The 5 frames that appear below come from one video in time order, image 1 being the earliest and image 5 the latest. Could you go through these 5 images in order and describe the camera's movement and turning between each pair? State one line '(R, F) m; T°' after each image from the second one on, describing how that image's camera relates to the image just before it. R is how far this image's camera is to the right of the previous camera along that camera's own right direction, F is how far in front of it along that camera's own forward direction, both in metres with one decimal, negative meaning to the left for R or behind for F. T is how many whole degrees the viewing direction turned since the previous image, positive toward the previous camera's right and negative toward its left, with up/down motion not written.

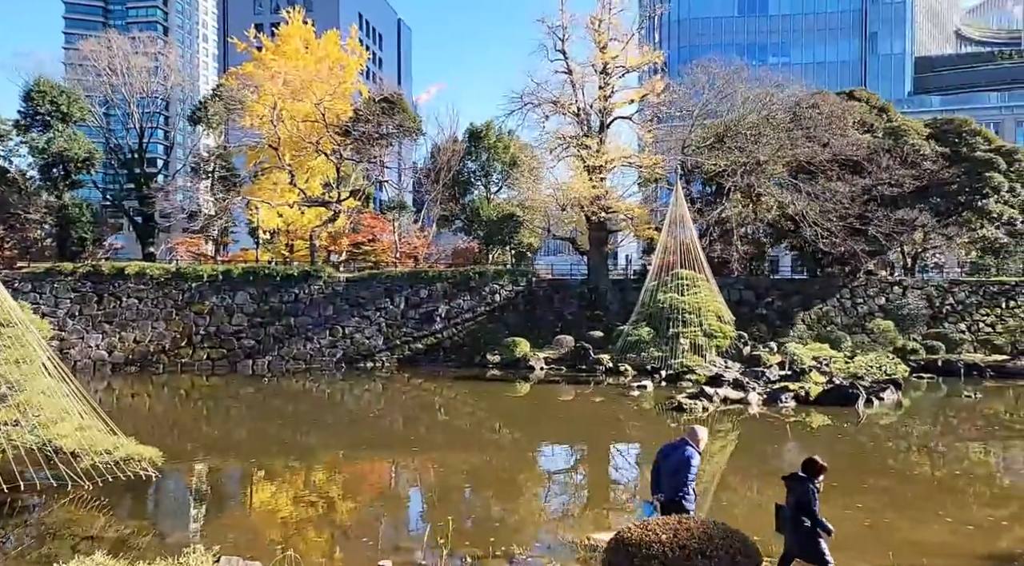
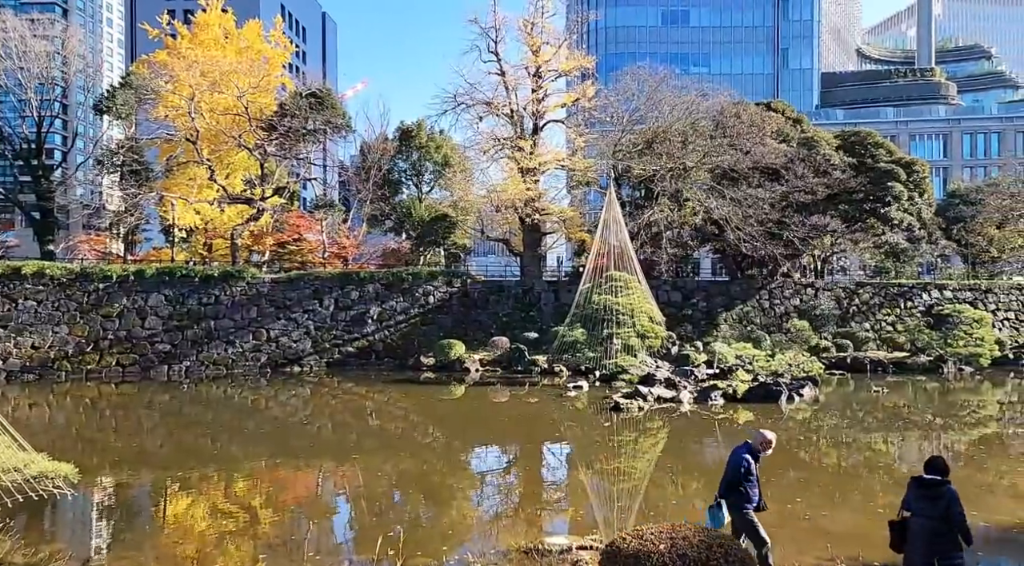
(-1.6, +0.1) m; +10°
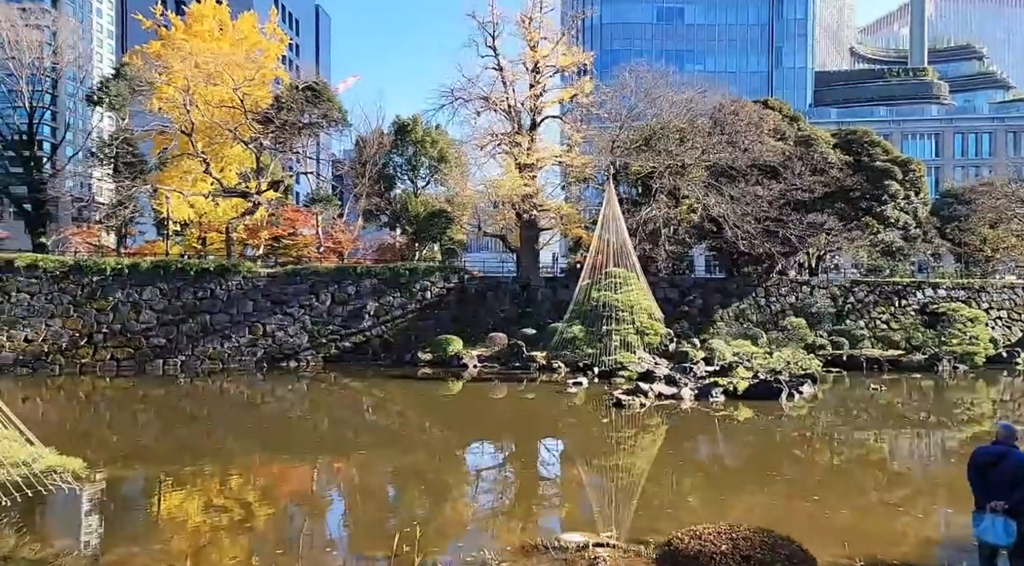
(-0.2, +0.1) m; +1°
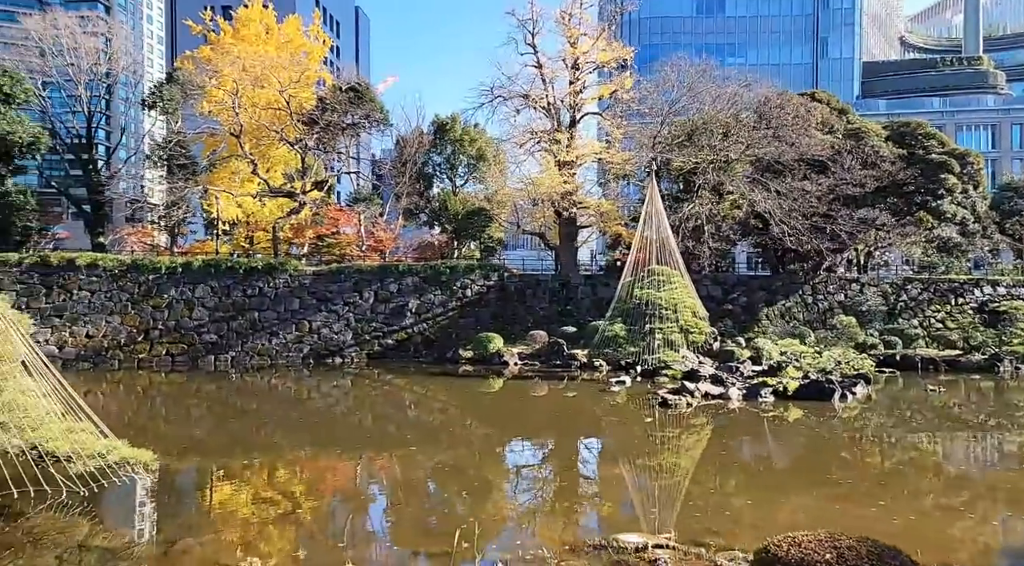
(+0.8, 0.0) m; -5°
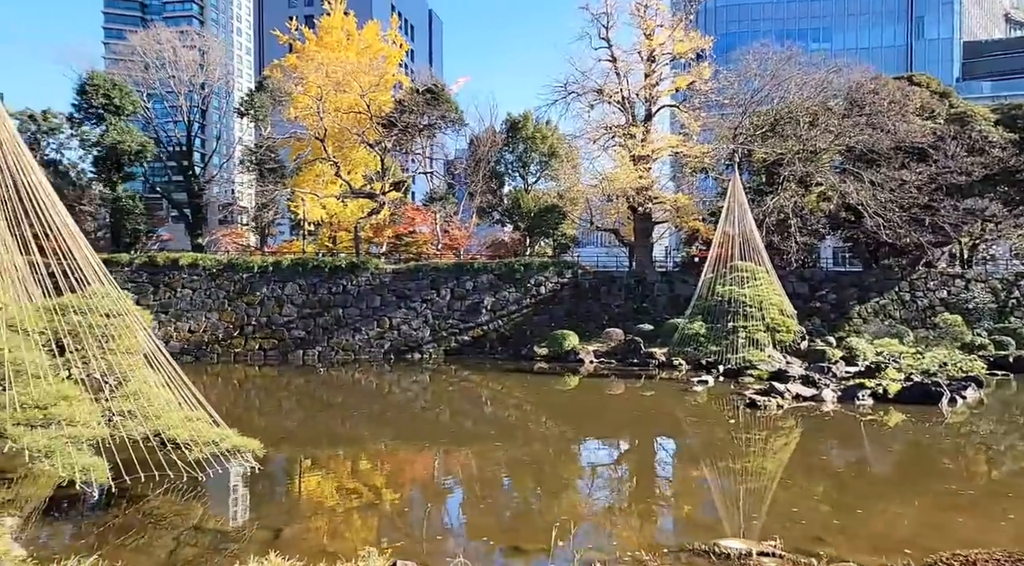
(+1.4, +0.3) m; -10°
